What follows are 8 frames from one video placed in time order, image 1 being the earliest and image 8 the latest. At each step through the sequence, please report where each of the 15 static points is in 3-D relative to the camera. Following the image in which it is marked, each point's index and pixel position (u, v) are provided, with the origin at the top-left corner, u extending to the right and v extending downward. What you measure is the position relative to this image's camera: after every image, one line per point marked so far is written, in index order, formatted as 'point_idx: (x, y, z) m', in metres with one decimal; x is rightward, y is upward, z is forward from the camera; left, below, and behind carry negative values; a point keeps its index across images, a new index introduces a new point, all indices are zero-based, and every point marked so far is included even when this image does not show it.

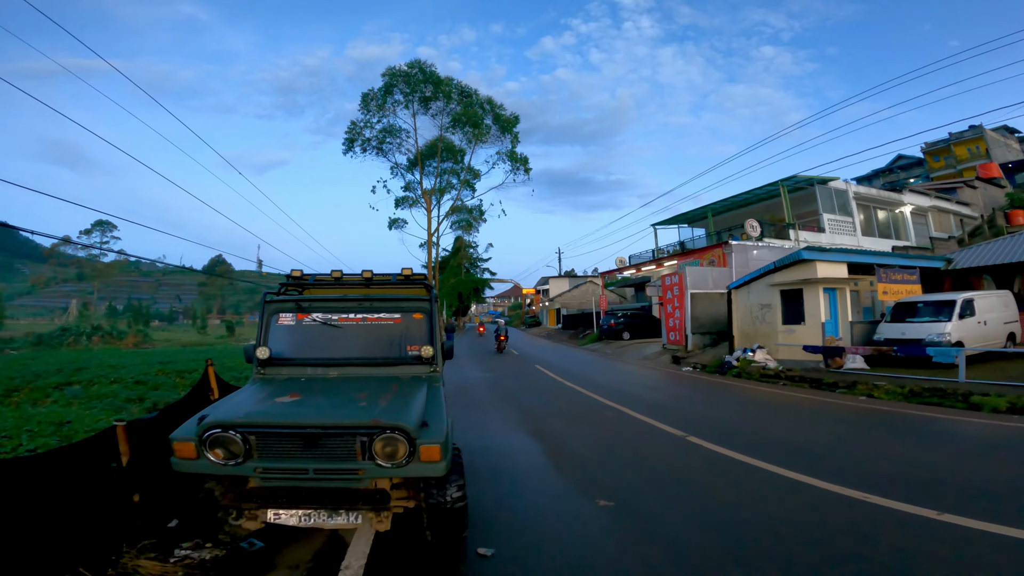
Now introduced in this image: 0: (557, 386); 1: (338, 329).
0: (+1.1, -2.6, +15.5) m
1: (-1.5, -0.4, +4.8) m
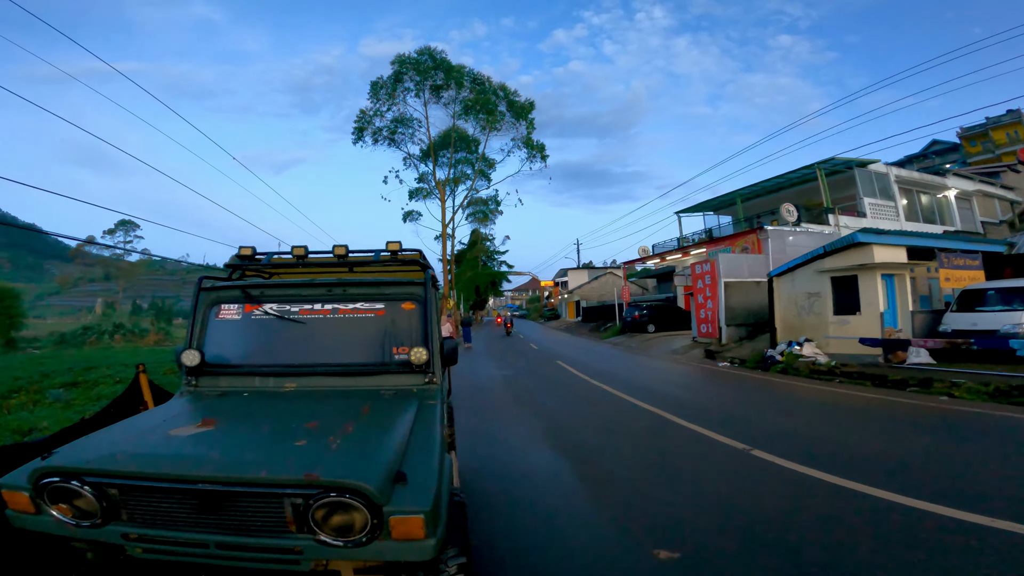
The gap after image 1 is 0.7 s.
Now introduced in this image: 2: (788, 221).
0: (+1.6, -2.4, +14.2) m
1: (-1.3, -0.2, +3.5) m
2: (+9.6, +2.3, +19.7) m
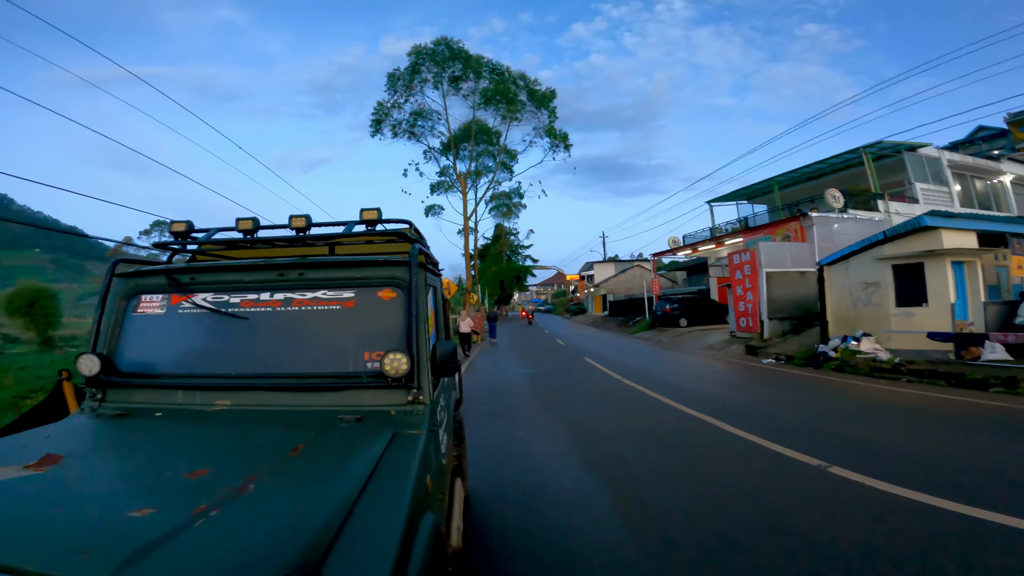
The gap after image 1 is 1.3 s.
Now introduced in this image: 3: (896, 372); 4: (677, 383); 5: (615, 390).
0: (+2.1, -2.2, +13.2) m
1: (-1.2, -0.2, +2.6) m
2: (+10.4, +2.6, +18.3) m
3: (+7.2, -1.6, +10.7) m
4: (+3.8, -2.1, +13.3) m
5: (+2.2, -2.2, +12.5) m
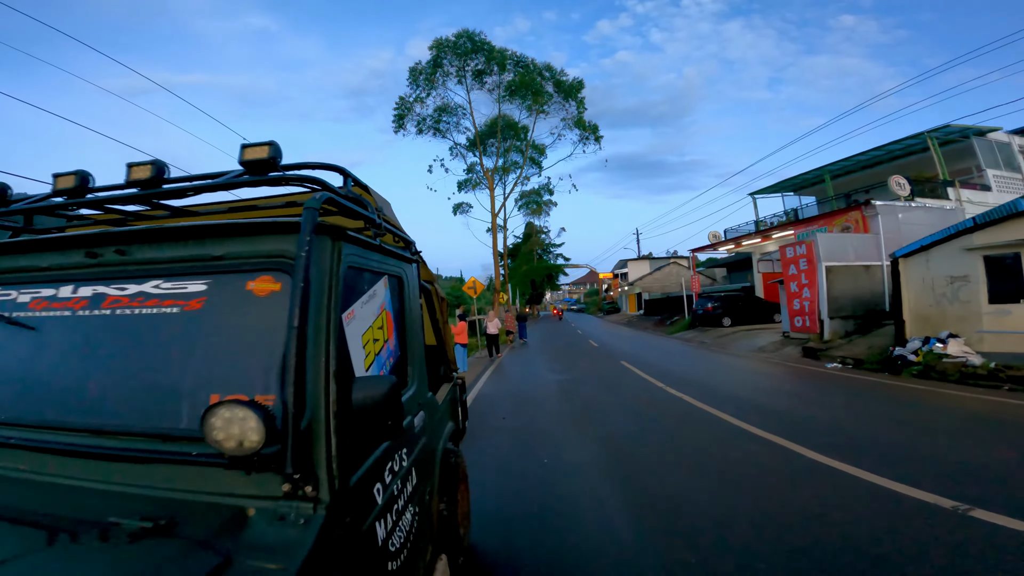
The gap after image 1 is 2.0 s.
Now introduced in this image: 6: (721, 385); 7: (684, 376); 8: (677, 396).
0: (+2.8, -2.1, +11.8) m
1: (-1.2, -0.1, +1.5) m
2: (+11.2, +2.8, +16.5) m
3: (+7.7, -1.5, +9.1) m
4: (+4.4, -2.0, +11.8) m
5: (+2.7, -2.1, +11.1) m
6: (+4.4, -2.0, +12.2) m
7: (+4.0, -2.0, +13.3) m
8: (+3.2, -2.1, +11.3) m
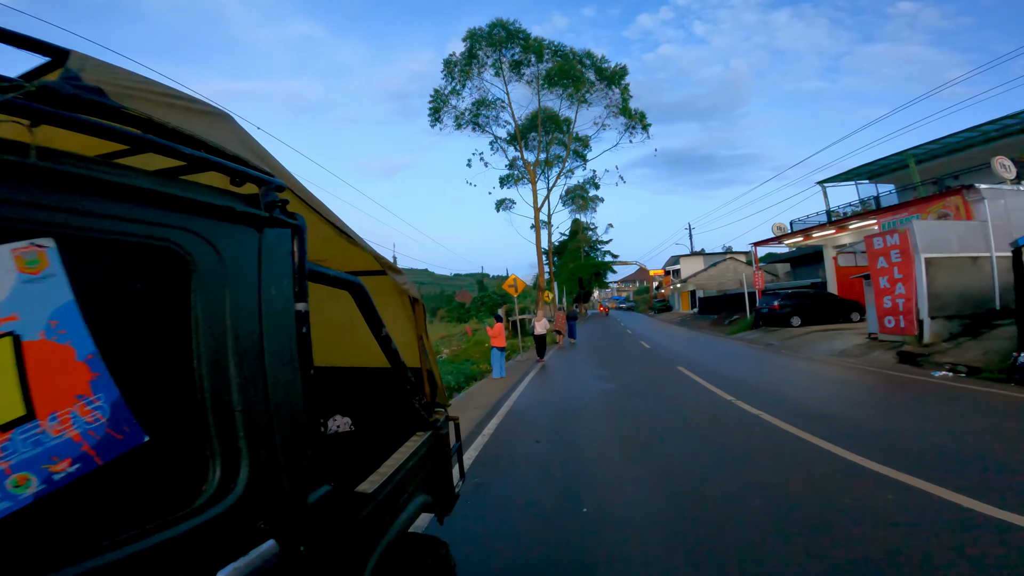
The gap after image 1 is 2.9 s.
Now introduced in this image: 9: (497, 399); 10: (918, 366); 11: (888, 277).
0: (+3.6, -2.0, +10.3) m
1: (-1.2, -0.1, +0.3) m
2: (+12.3, +2.9, +14.2) m
3: (+8.3, -1.4, +7.1) m
4: (+5.2, -2.0, +10.2) m
5: (+3.5, -2.0, +9.6) m
6: (+5.3, -1.9, +10.5) m
7: (+5.0, -1.9, +11.7) m
8: (+4.0, -2.0, +9.7) m
9: (-0.1, -1.8, +9.8) m
10: (+7.7, -1.5, +10.8) m
11: (+8.4, +0.3, +12.6) m
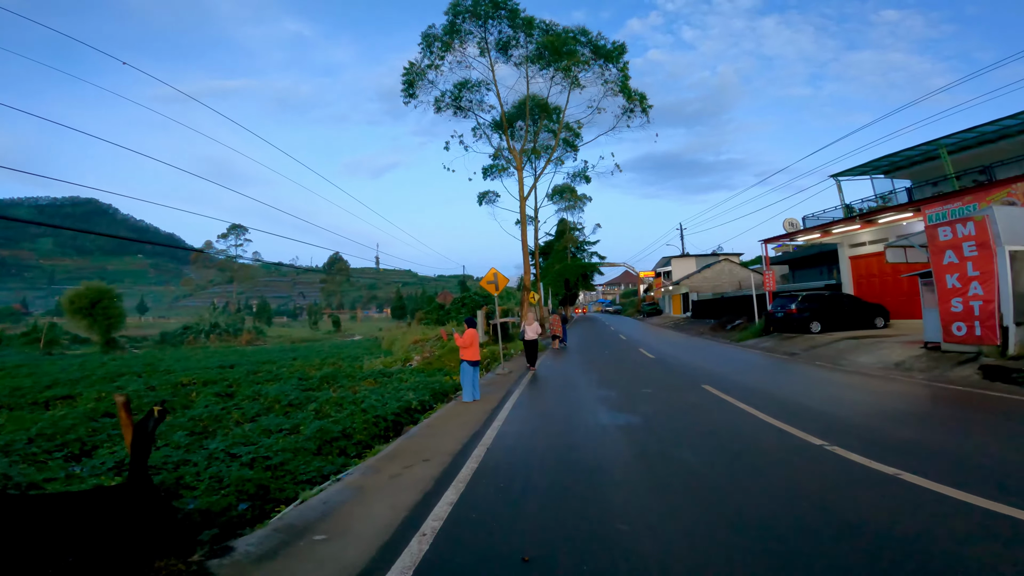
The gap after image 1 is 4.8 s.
0: (+3.3, -1.9, +7.8) m
1: (-1.2, +0.1, -2.3) m
2: (+12.0, +2.8, +12.0) m
3: (+8.1, -1.3, +4.8) m
4: (+4.9, -1.9, +7.7) m
5: (+3.2, -1.9, +7.1) m
6: (+5.0, -1.9, +8.1) m
7: (+4.6, -1.9, +9.2) m
8: (+3.7, -1.9, +7.2) m
9: (-0.4, -1.7, +7.2) m
10: (+7.4, -1.5, +8.4) m
11: (+8.1, +0.3, +10.3) m
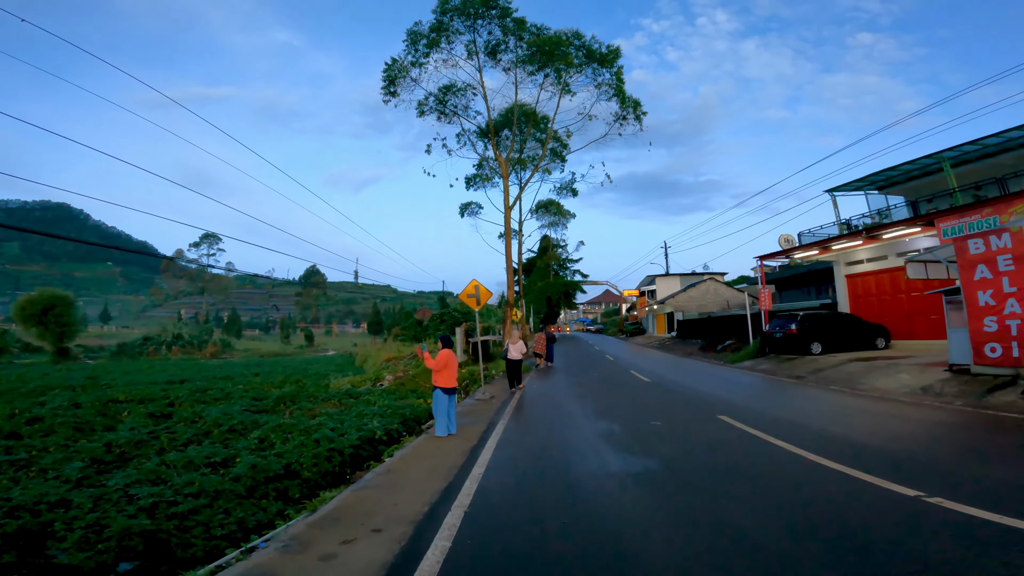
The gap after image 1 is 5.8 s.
0: (+3.1, -2.1, +6.6) m
1: (-1.1, +0.3, -3.6) m
2: (+11.7, +2.4, +11.2) m
3: (+8.0, -1.5, +3.8) m
4: (+4.7, -2.1, +6.6) m
5: (+3.1, -2.1, +5.9) m
6: (+4.8, -2.1, +6.9) m
7: (+4.4, -2.1, +8.0) m
8: (+3.5, -2.0, +6.0) m
9: (-0.6, -1.7, +5.8) m
10: (+7.2, -1.7, +7.4) m
11: (+7.8, -0.1, +9.3) m
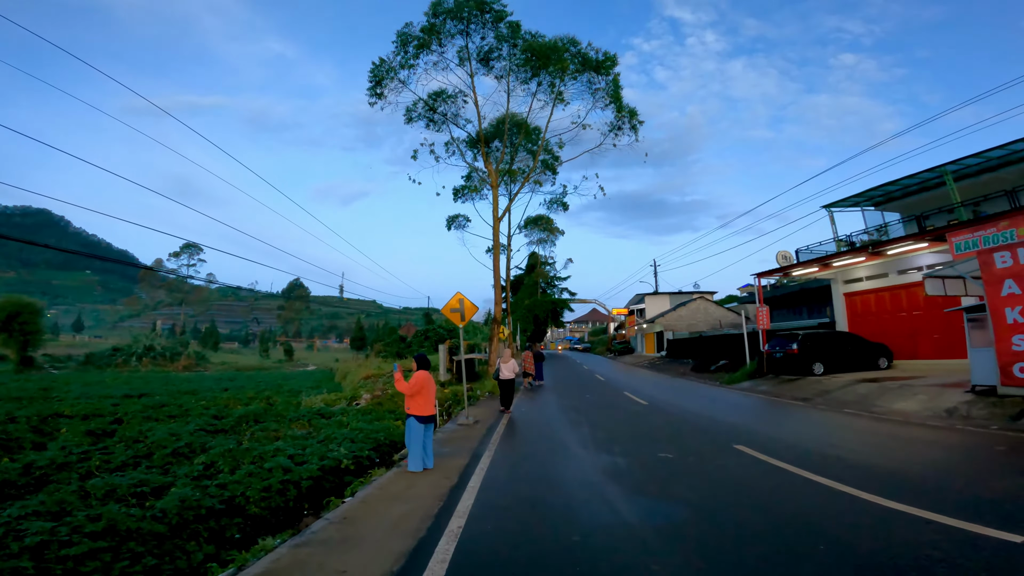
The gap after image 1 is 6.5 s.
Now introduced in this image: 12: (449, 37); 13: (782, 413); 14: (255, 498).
0: (+3.0, -2.2, +5.7) m
1: (-0.9, +0.6, -4.5) m
2: (+11.6, +2.0, +10.6) m
3: (+7.9, -1.6, +3.0) m
4: (+4.6, -2.2, +5.7) m
5: (+3.0, -2.2, +5.0) m
6: (+4.7, -2.2, +6.1) m
7: (+4.2, -2.3, +7.2) m
8: (+3.4, -2.1, +5.2) m
9: (-0.7, -1.8, +4.9) m
10: (+7.0, -1.9, +6.6) m
11: (+7.7, -0.3, +8.6) m
12: (-2.1, +9.4, +21.3) m
13: (+5.0, -2.4, +10.5) m
14: (-2.2, -1.8, +5.0) m
